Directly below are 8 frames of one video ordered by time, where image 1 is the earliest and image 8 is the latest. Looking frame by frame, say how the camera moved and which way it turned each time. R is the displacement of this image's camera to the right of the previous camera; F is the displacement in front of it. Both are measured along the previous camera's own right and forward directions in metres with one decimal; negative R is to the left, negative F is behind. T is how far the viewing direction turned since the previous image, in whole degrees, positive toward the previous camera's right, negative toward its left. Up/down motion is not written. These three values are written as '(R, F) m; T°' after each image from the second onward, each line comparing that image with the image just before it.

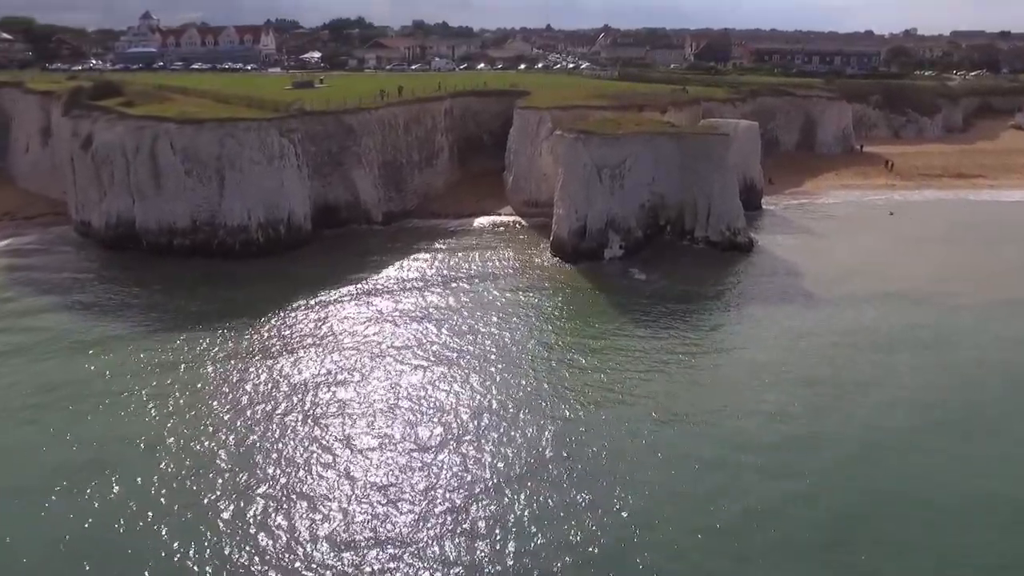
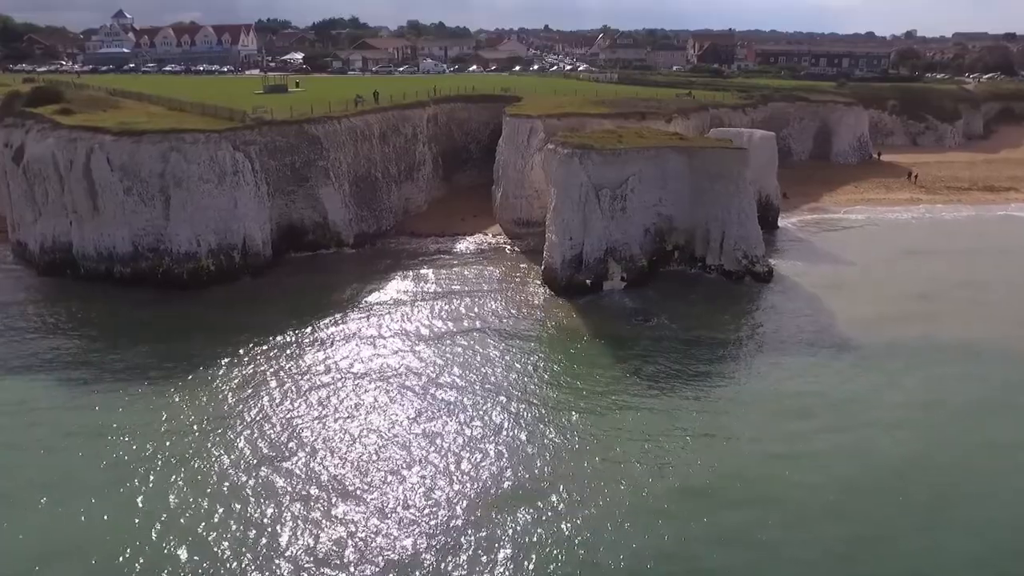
(+0.6, +4.7) m; 0°
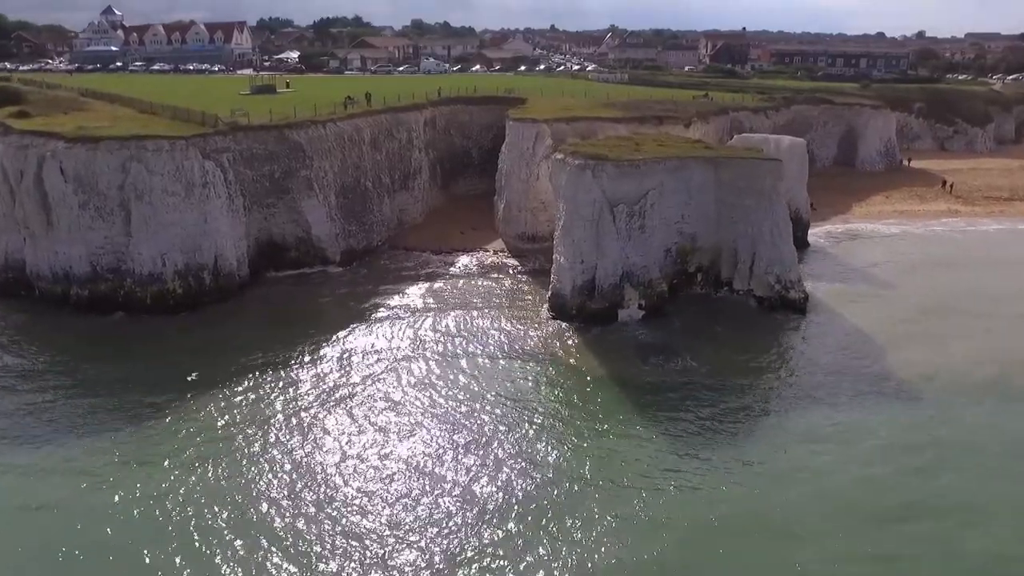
(+0.1, +3.7) m; 0°
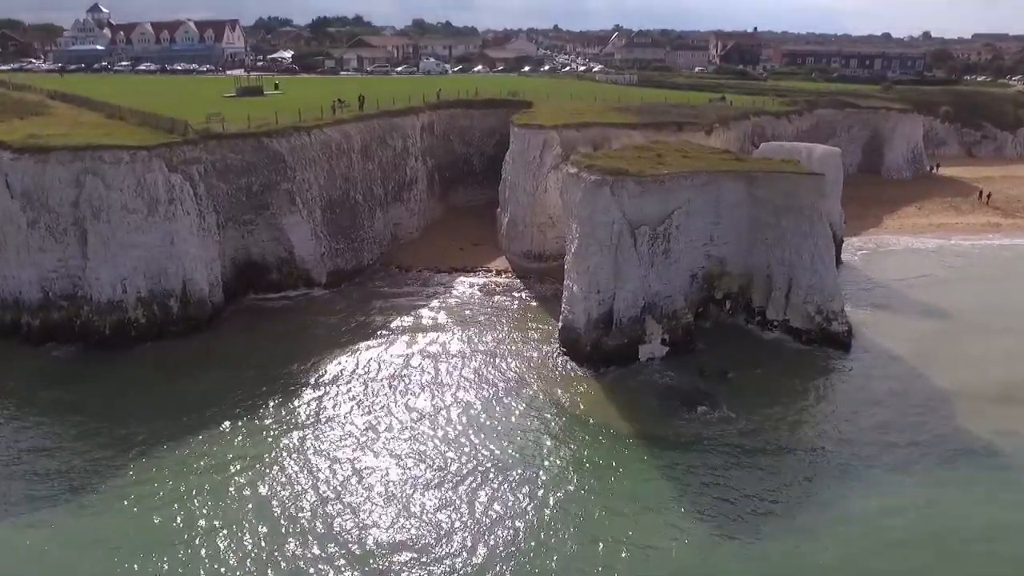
(-0.1, +3.4) m; 0°
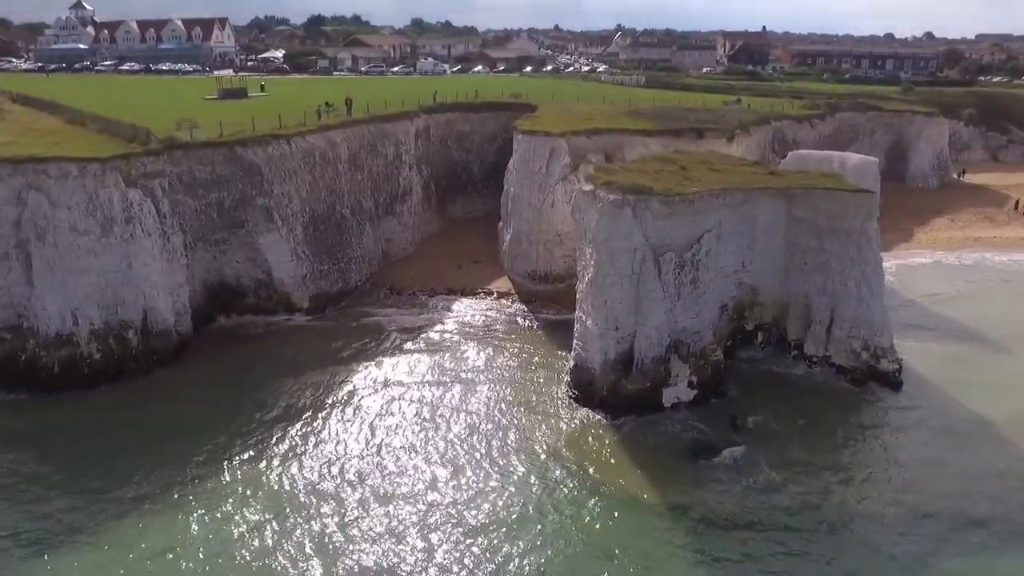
(-0.2, +3.2) m; 0°
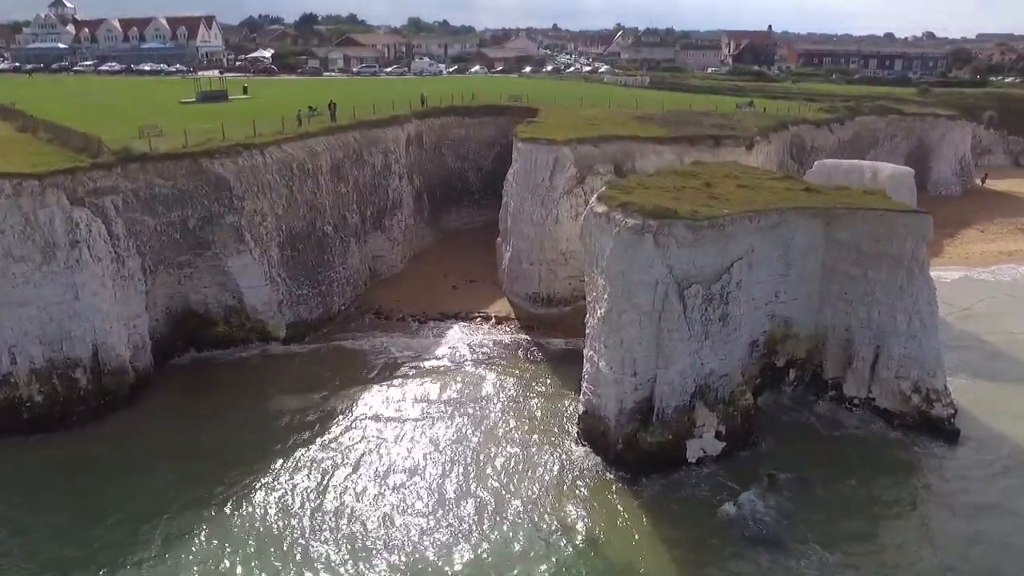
(-0.1, +2.9) m; 0°
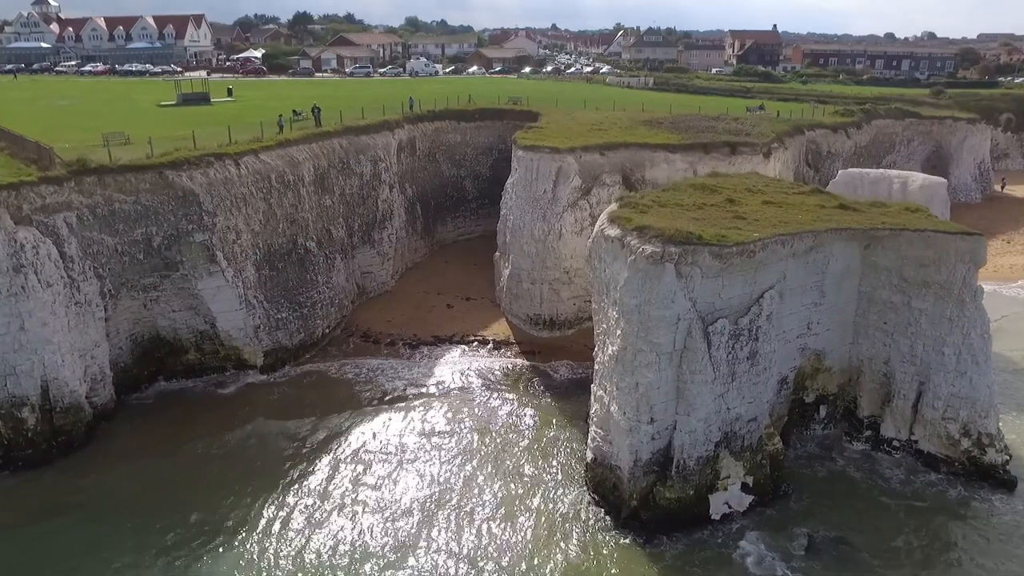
(0.0, +2.2) m; 0°
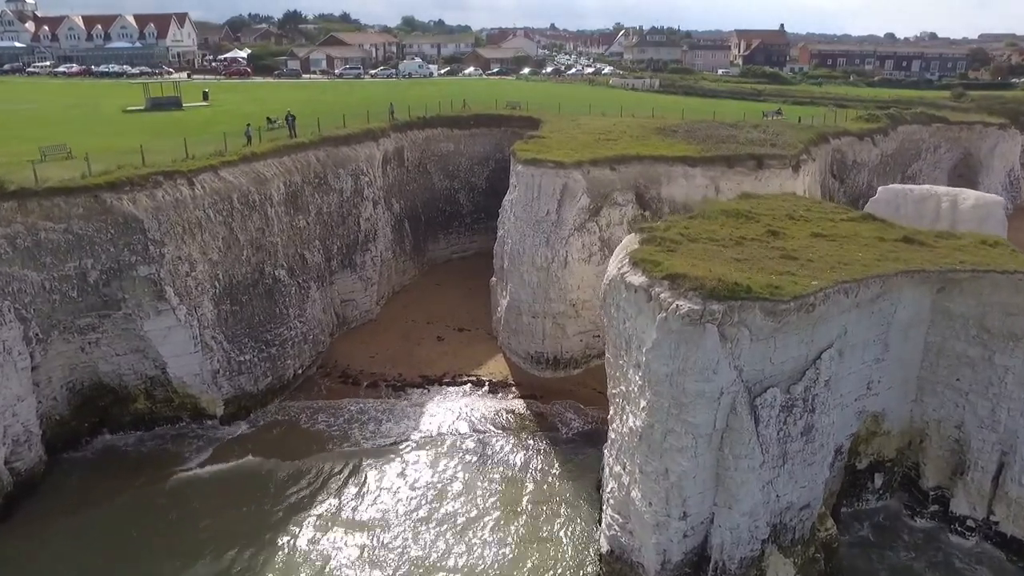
(0.0, +3.1) m; 0°
